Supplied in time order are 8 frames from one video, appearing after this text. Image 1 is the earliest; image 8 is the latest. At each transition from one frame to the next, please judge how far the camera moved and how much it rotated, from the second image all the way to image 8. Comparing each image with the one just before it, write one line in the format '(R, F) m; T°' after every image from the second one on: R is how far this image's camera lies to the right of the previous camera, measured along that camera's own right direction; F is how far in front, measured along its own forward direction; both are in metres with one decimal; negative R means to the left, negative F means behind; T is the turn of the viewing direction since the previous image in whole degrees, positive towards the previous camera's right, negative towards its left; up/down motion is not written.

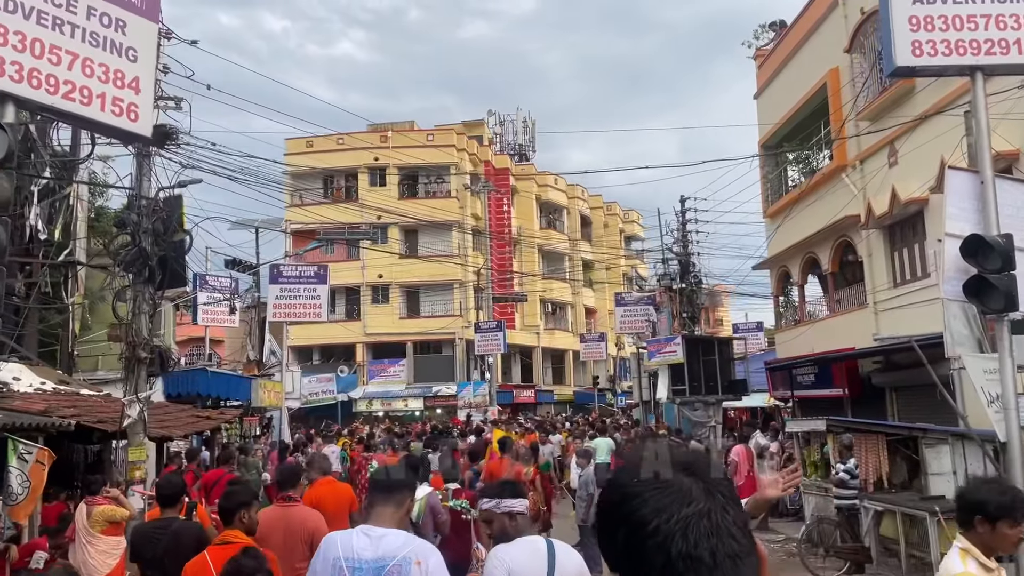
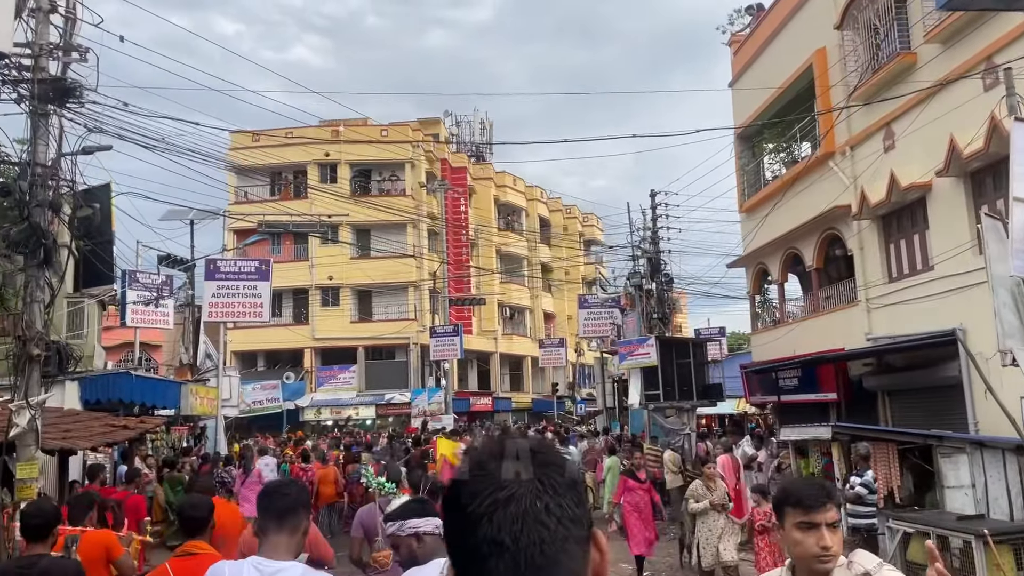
(-0.1, +1.6) m; +3°
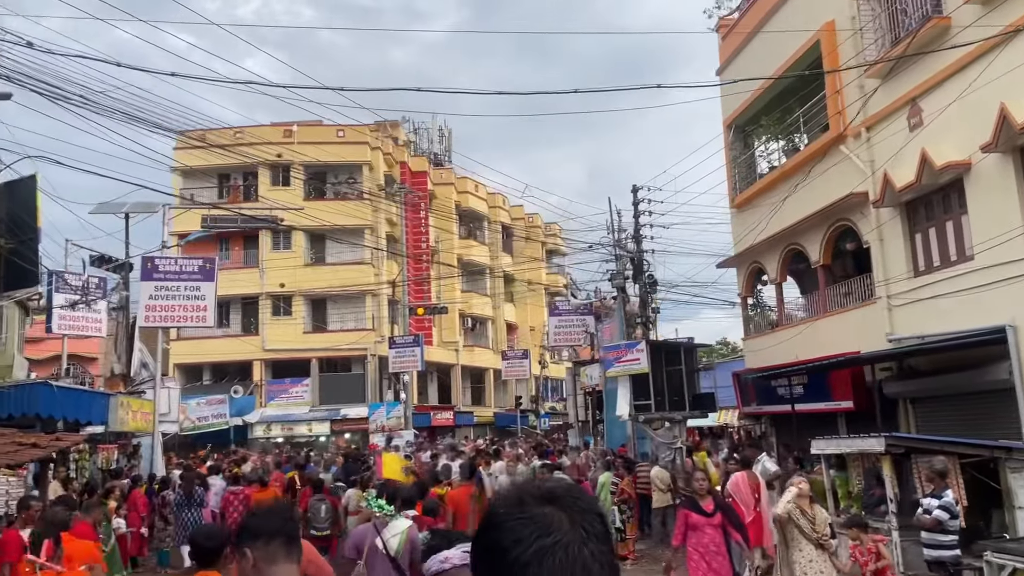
(-0.4, +1.8) m; +3°
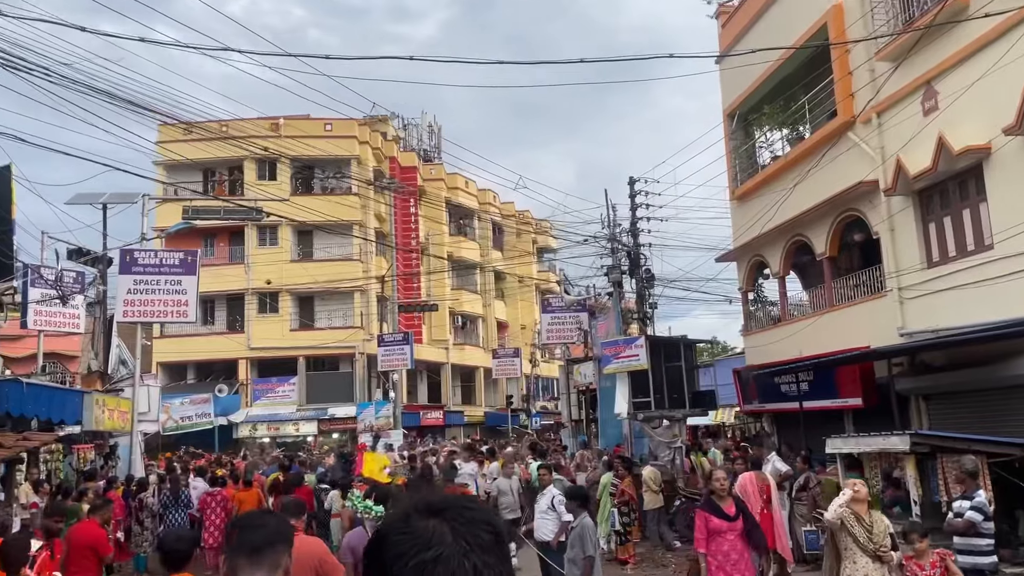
(-0.1, +0.6) m; +1°
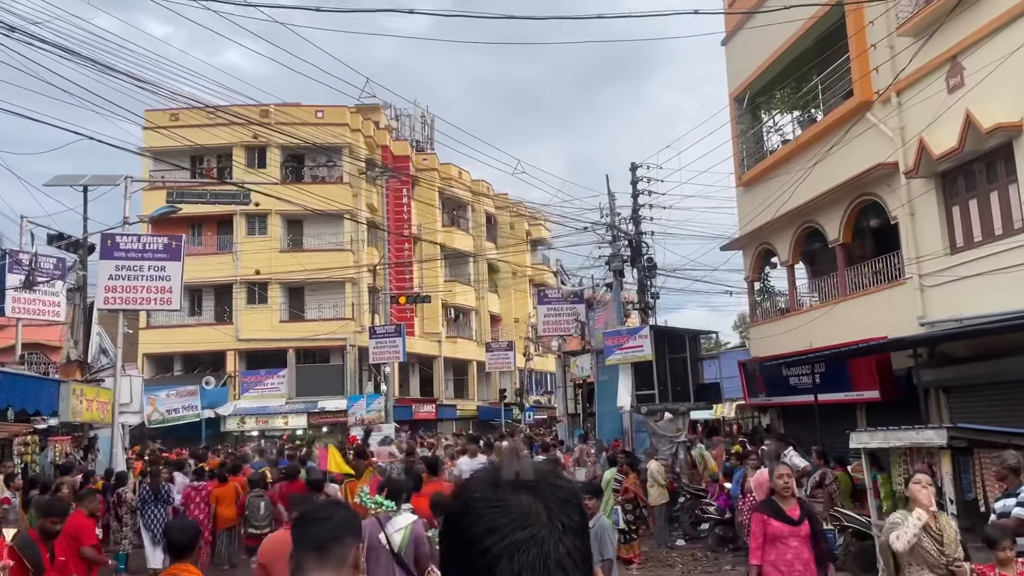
(-0.1, +0.7) m; +1°
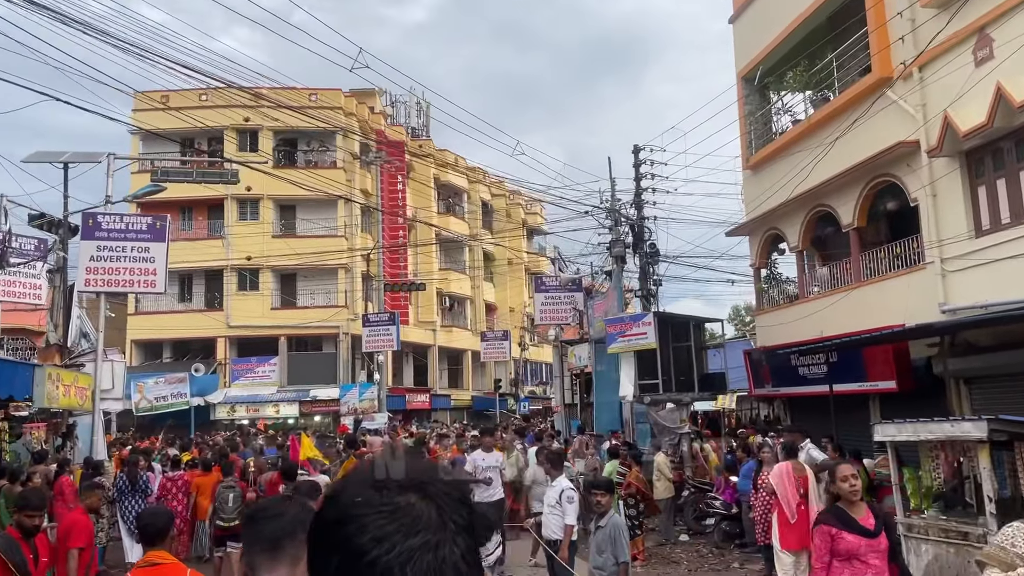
(-0.1, +0.6) m; 0°
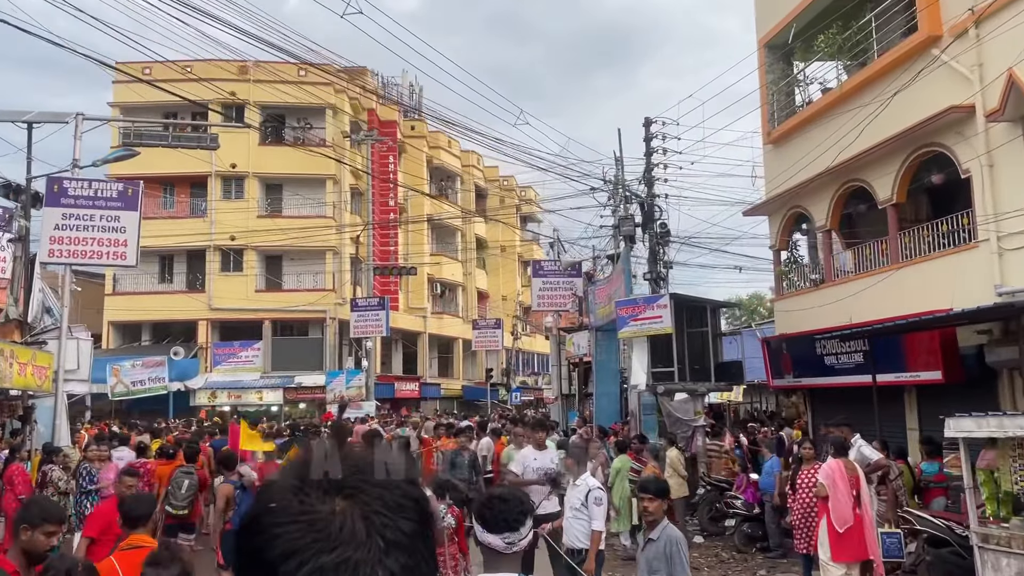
(-0.2, +1.2) m; +1°
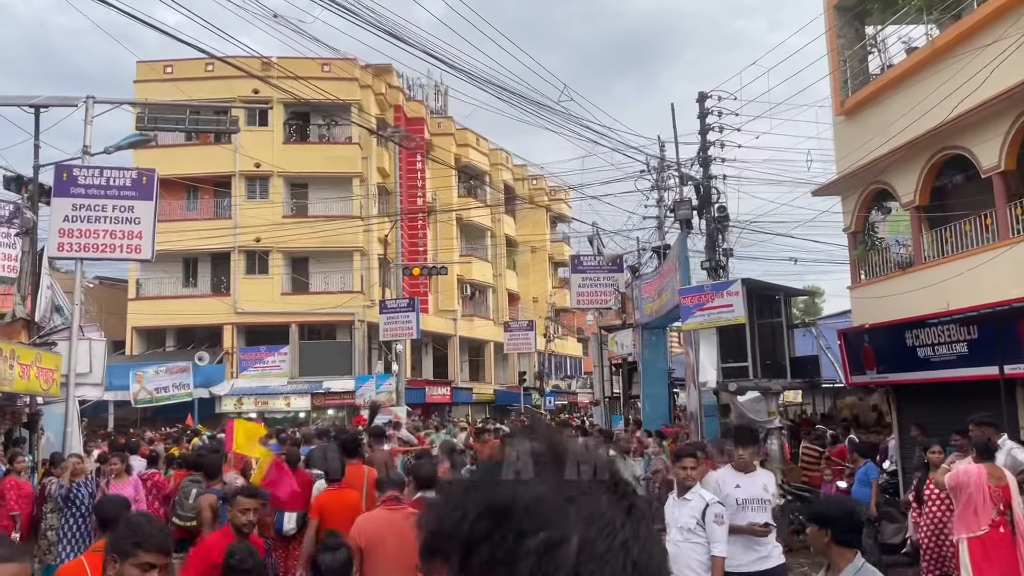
(-0.4, +1.4) m; -2°
